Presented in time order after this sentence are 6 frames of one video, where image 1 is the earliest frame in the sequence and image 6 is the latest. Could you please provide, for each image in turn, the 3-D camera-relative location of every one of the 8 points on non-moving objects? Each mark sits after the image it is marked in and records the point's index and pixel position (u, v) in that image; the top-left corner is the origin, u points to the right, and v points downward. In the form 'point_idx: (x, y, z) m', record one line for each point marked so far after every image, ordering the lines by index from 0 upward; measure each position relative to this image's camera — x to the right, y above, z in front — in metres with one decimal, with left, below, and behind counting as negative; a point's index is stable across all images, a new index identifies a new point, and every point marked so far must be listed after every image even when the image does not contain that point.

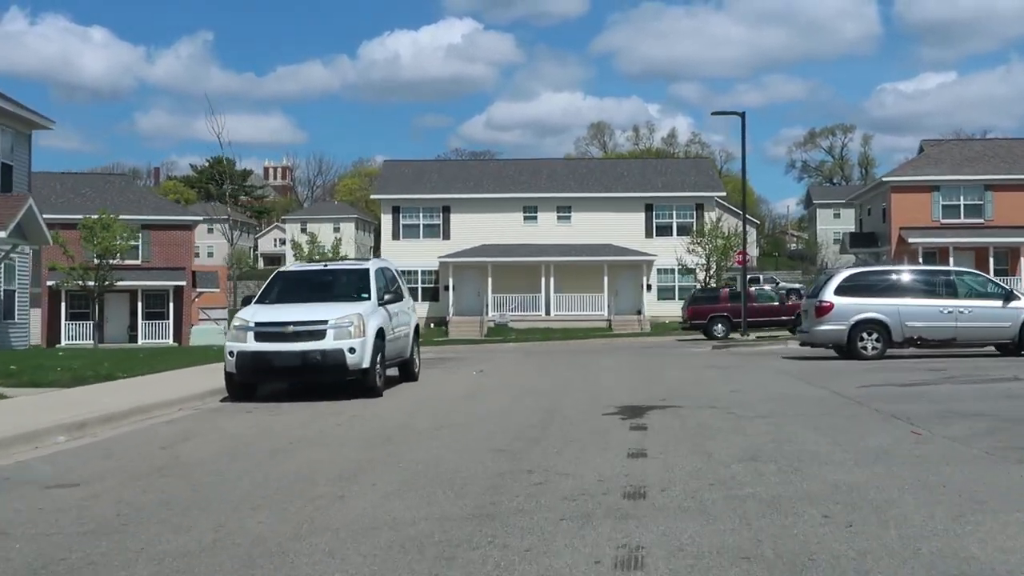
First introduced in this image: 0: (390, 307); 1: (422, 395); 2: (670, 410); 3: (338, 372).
0: (-1.4, -0.2, +14.6) m
1: (-1.0, -1.2, +14.1) m
2: (+1.5, -1.1, +11.5) m
3: (-1.8, -0.9, +13.0) m
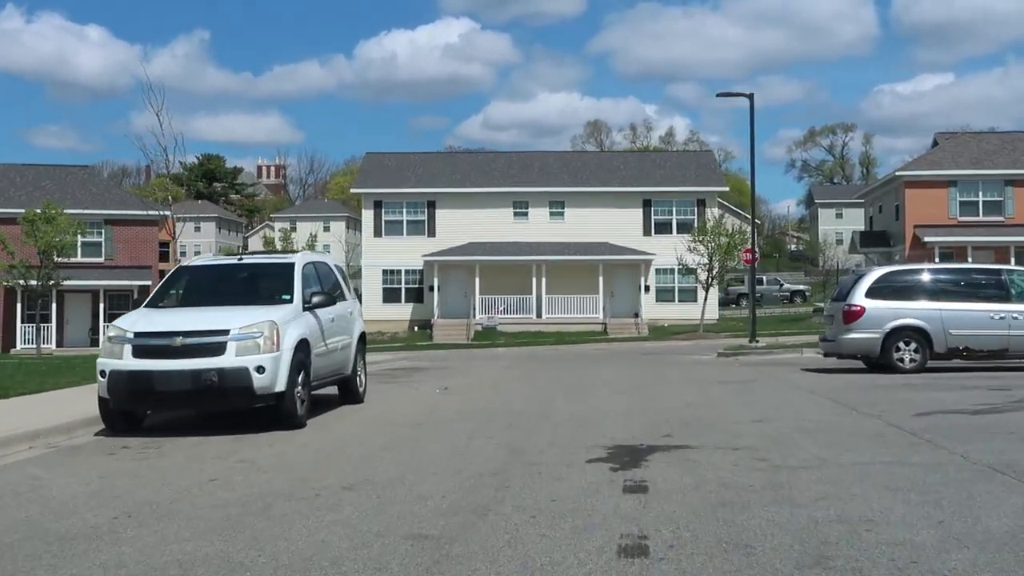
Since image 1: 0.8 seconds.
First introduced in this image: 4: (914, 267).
0: (-1.8, -0.2, +11.5) m
1: (-1.4, -1.2, +11.0) m
2: (+1.1, -1.1, +8.4) m
3: (-2.2, -0.9, +10.0) m
4: (+5.9, +0.3, +18.0) m
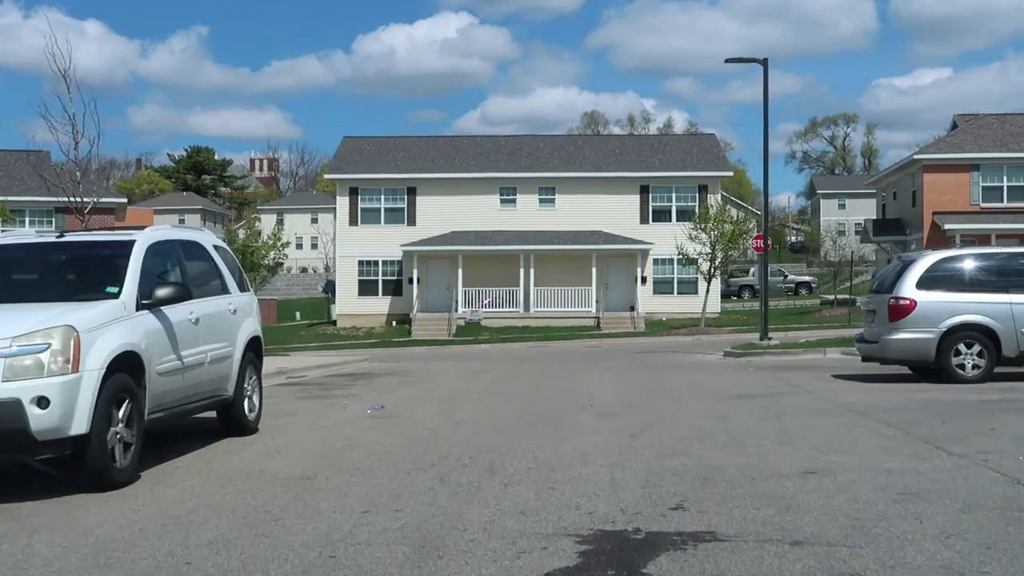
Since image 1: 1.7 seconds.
0: (-2.2, -0.2, +7.9) m
1: (-1.8, -1.1, +7.5) m
2: (+0.7, -1.1, +4.9) m
3: (-2.6, -0.8, +6.4) m
4: (+5.4, +0.4, +14.5) m
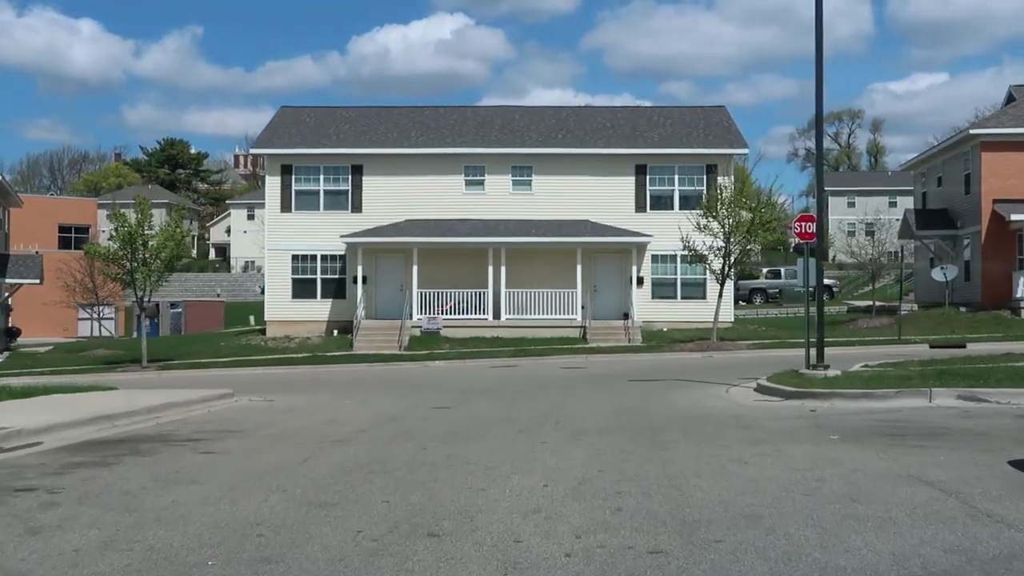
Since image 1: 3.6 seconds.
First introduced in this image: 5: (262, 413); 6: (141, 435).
0: (-3.0, -0.1, 0.0) m
1: (-2.6, -1.1, -0.5) m
2: (-0.1, -1.0, -3.0) m
3: (-3.4, -0.8, -1.6) m
4: (+4.6, +0.4, +6.6) m
5: (-2.8, -1.4, +13.4) m
6: (-3.3, -1.3, +10.6) m
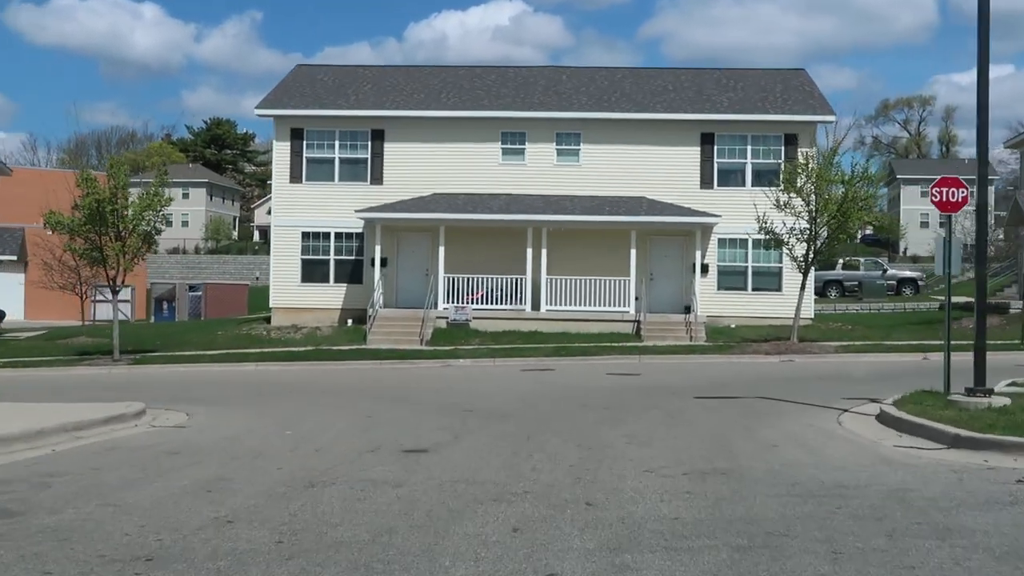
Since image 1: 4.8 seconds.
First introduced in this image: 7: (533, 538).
0: (-3.5, 0.0, -4.9) m
1: (-3.1, -1.0, -5.4) m
2: (-0.7, -1.1, -8.0) m
3: (-4.0, -0.7, -6.4) m
4: (+4.4, +0.4, +1.3) m
5: (-2.7, -1.2, +8.6) m
6: (-3.4, -1.1, +5.7) m
7: (+0.1, -1.1, +5.6) m
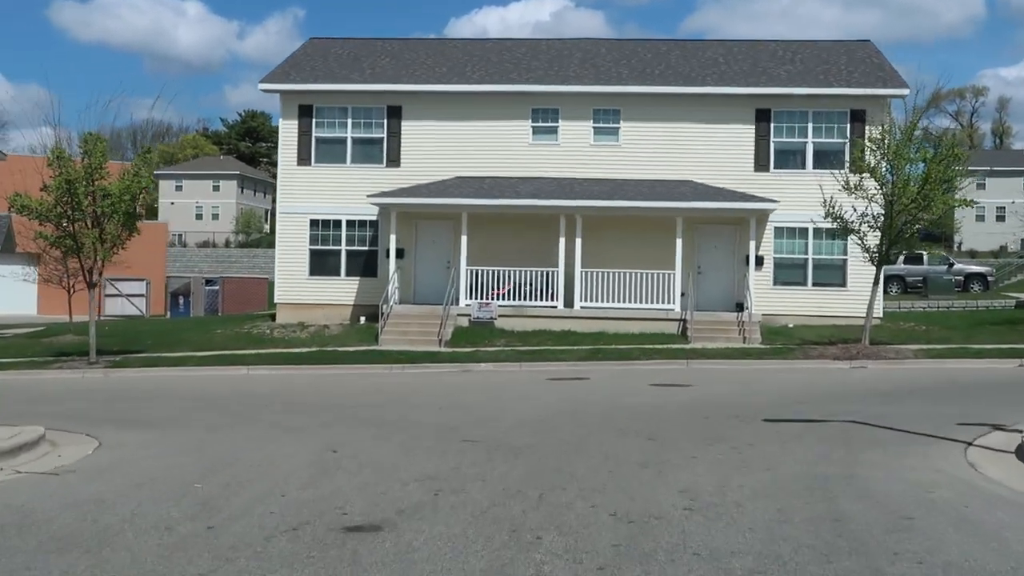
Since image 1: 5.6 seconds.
0: (-4.0, 0.0, -8.0) m
1: (-3.6, -1.0, -8.5) m
2: (-1.3, -1.1, -11.2) m
3: (-4.5, -0.7, -9.5) m
4: (+4.1, +0.4, -2.0) m
5: (-2.8, -1.1, +5.4) m
6: (-3.5, -1.1, +2.6) m
7: (0.0, -1.1, +2.4) m
